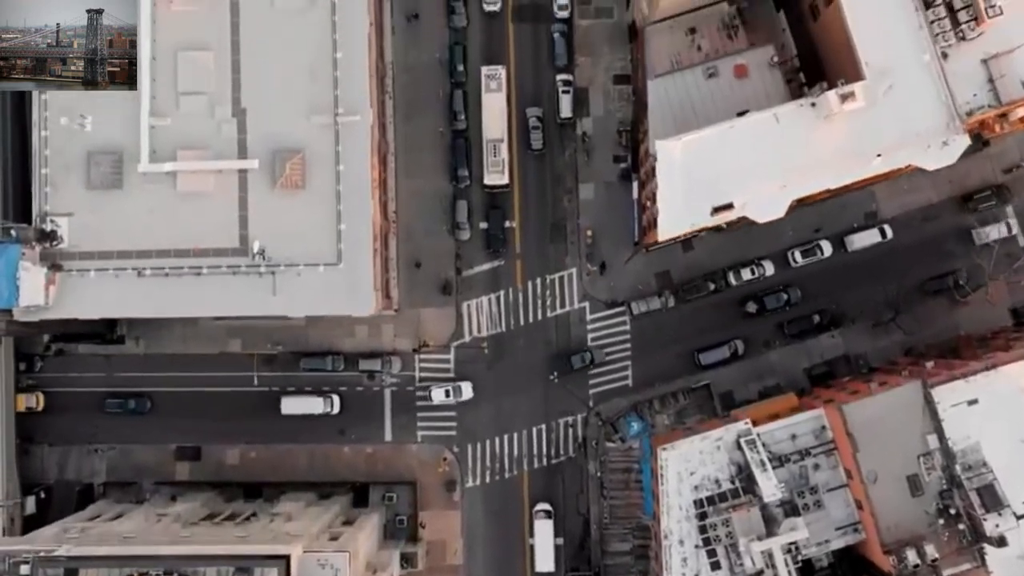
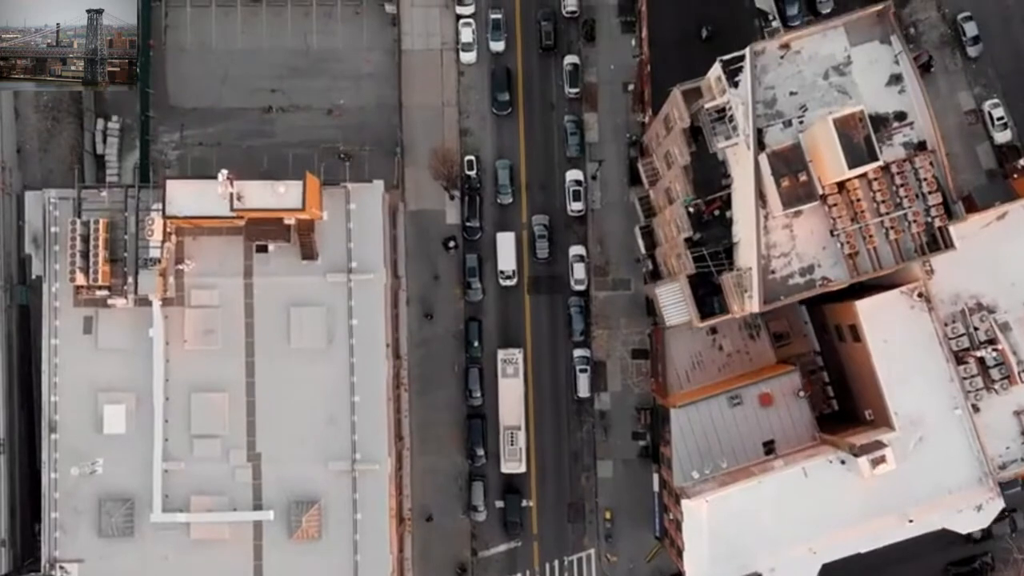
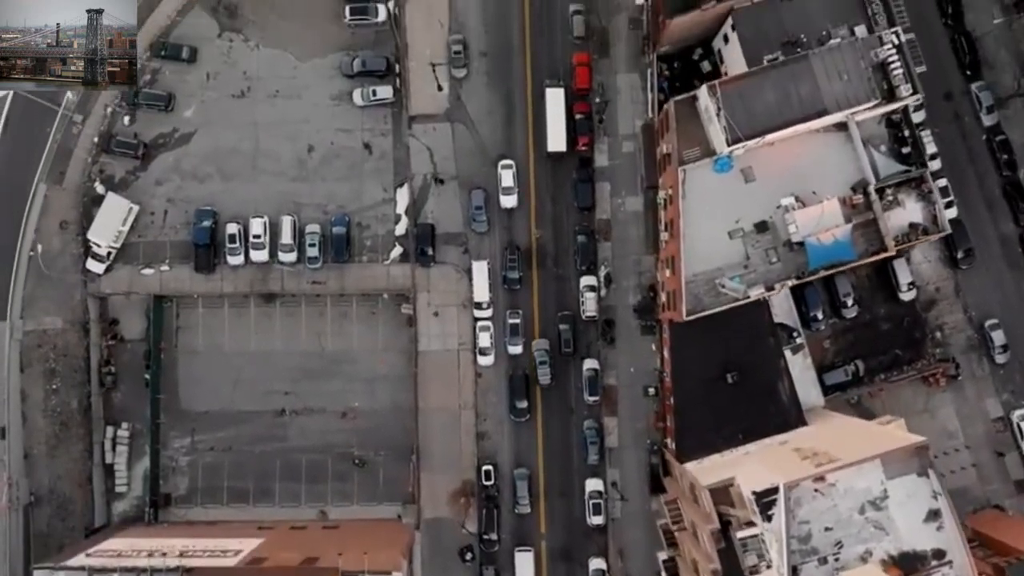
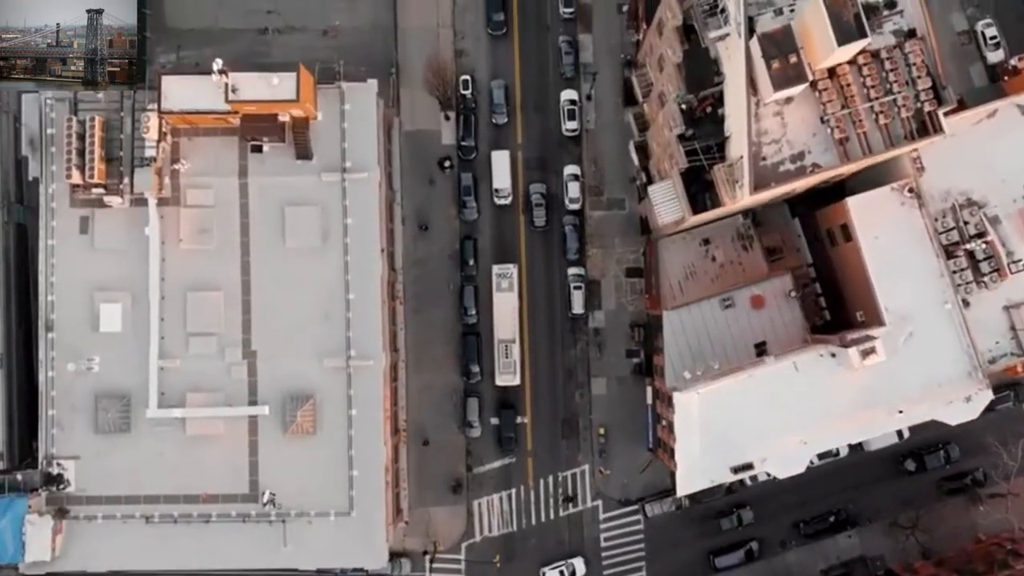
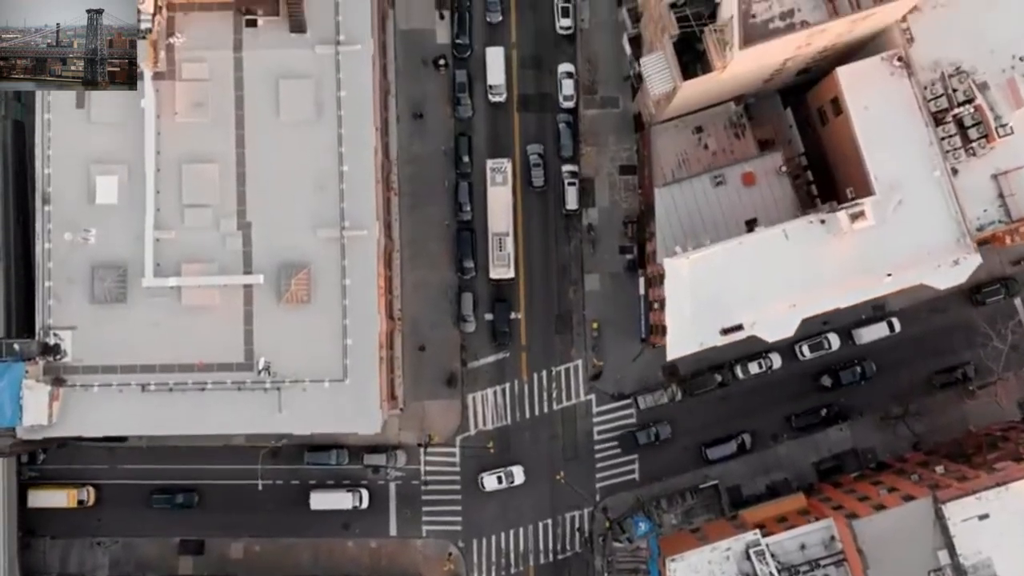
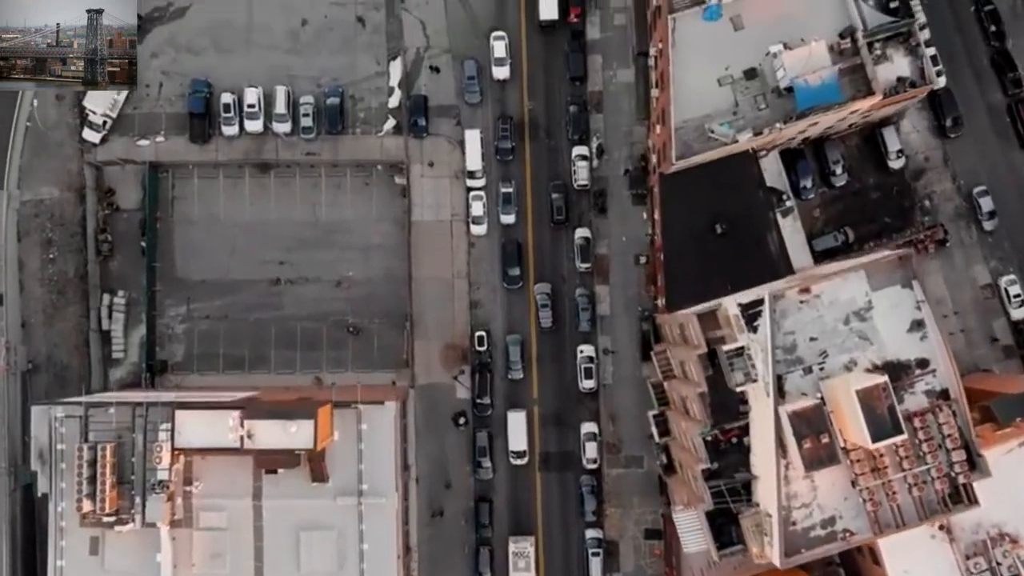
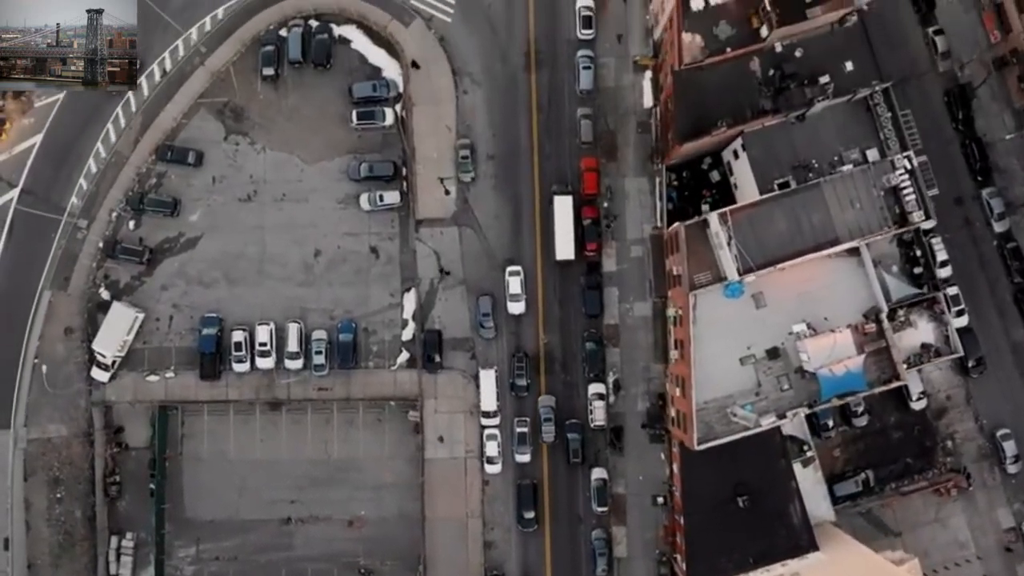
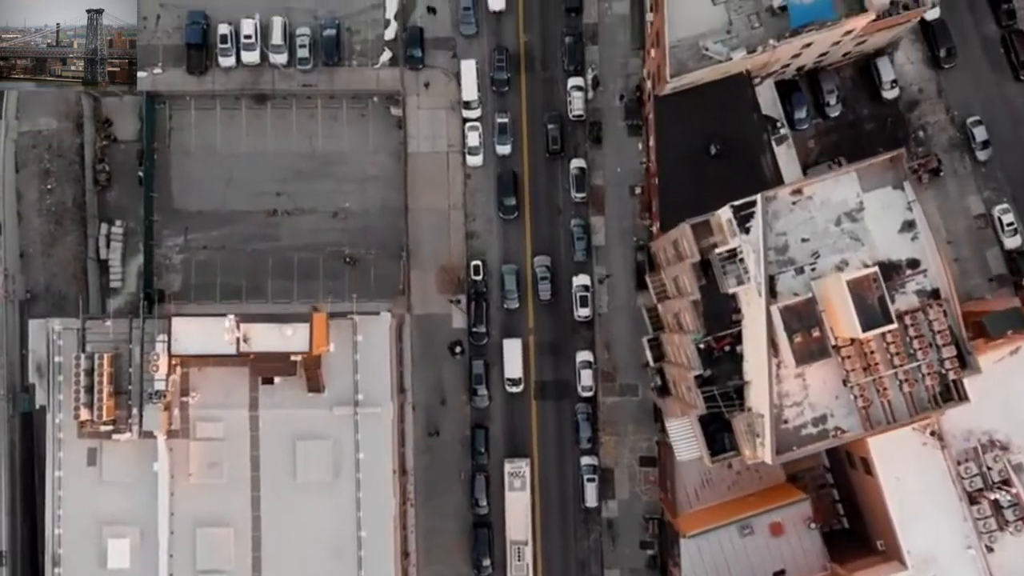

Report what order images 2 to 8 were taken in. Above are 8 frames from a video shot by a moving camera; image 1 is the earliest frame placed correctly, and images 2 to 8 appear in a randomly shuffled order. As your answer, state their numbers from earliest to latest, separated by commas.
5, 4, 2, 8, 6, 3, 7
